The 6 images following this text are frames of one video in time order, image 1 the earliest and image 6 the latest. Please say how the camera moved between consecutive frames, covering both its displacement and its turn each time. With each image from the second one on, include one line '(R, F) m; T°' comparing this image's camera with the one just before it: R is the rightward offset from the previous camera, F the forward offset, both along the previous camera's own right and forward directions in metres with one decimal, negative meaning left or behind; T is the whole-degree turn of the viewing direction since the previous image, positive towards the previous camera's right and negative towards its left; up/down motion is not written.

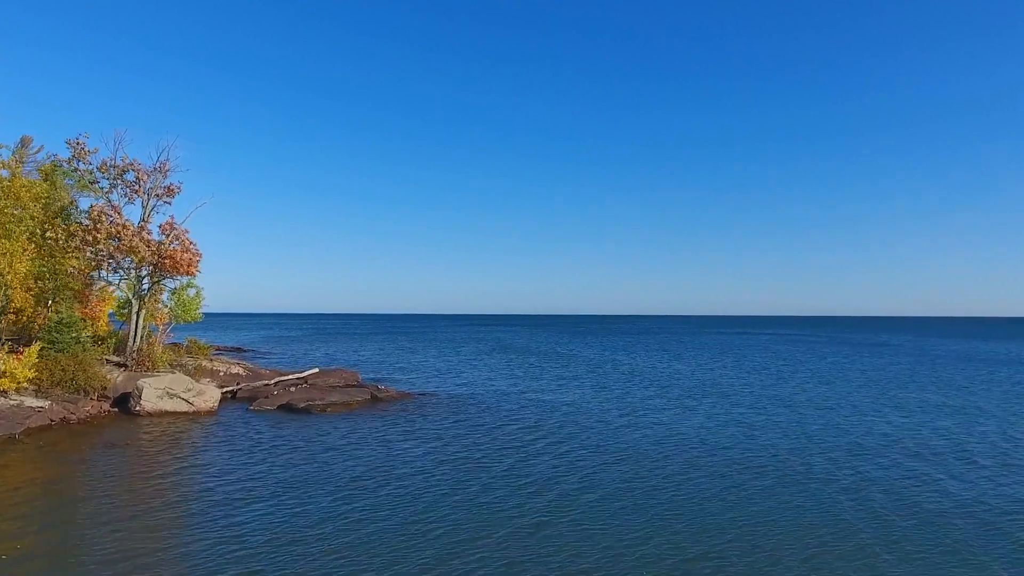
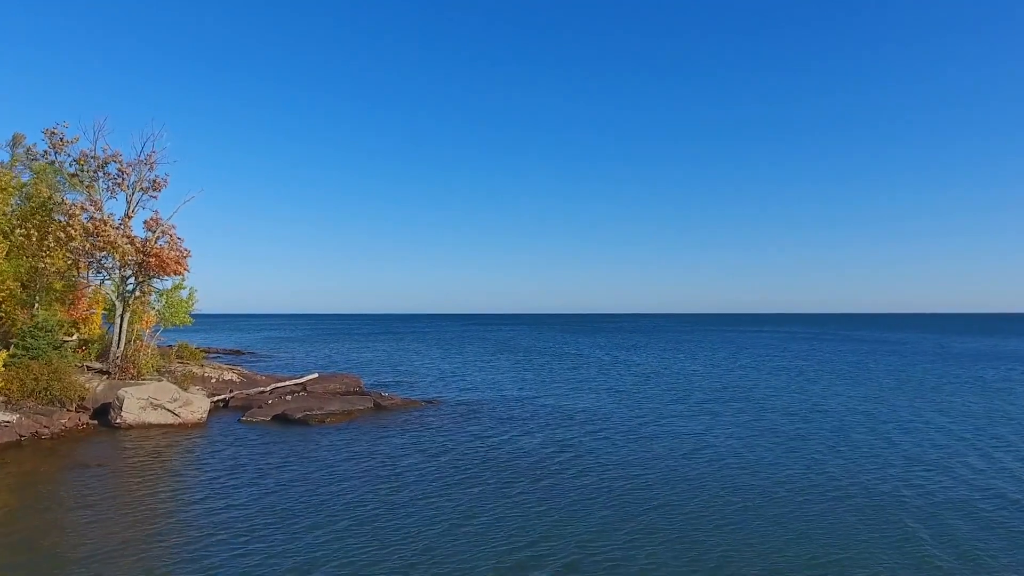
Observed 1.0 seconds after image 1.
(-0.5, +2.8) m; 0°
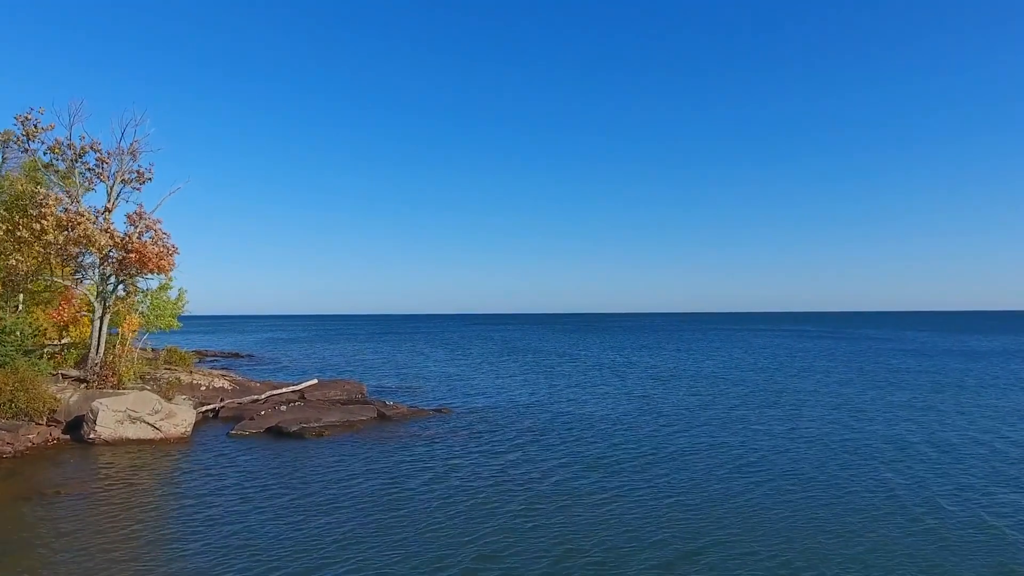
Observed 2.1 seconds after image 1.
(-0.5, +3.1) m; 0°
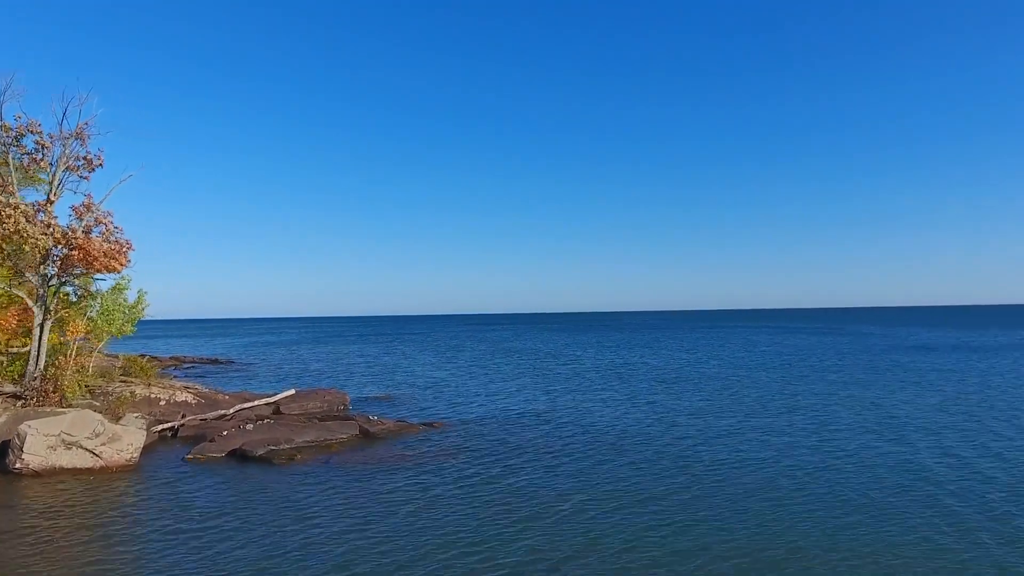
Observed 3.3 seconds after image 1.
(-0.4, +3.9) m; +1°
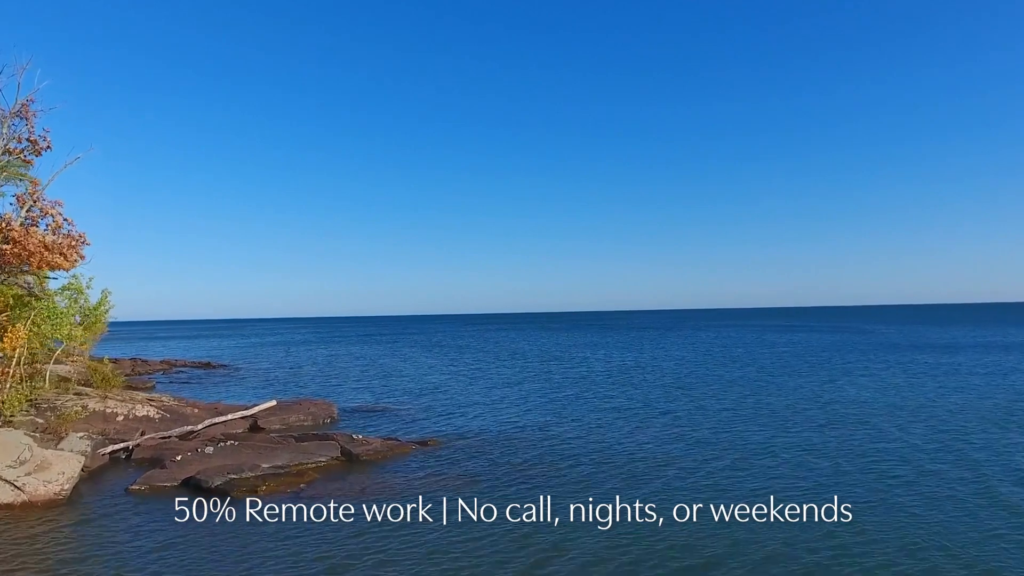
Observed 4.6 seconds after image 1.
(0.0, +3.9) m; 0°
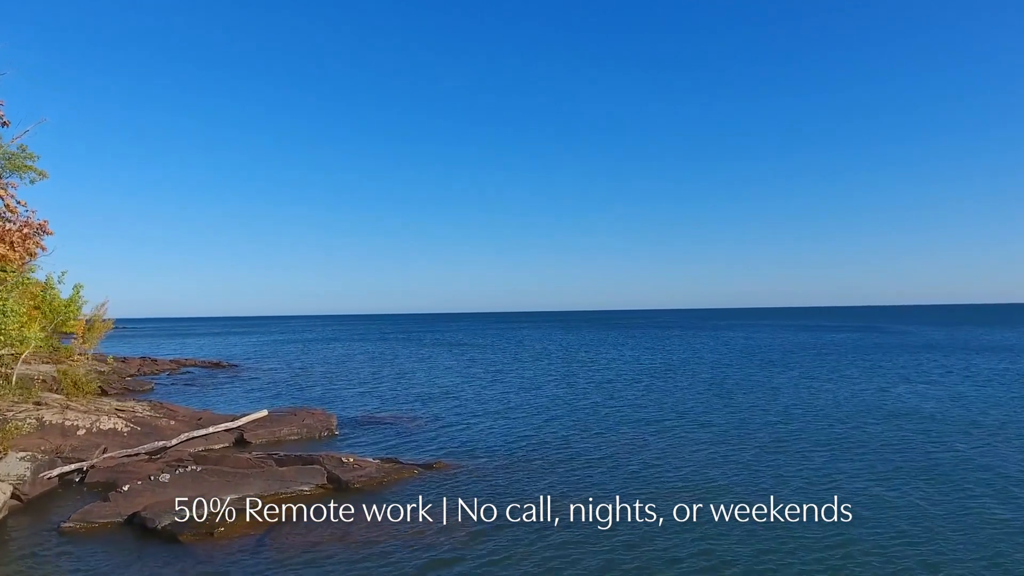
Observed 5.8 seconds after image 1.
(0.0, +4.0) m; -2°
